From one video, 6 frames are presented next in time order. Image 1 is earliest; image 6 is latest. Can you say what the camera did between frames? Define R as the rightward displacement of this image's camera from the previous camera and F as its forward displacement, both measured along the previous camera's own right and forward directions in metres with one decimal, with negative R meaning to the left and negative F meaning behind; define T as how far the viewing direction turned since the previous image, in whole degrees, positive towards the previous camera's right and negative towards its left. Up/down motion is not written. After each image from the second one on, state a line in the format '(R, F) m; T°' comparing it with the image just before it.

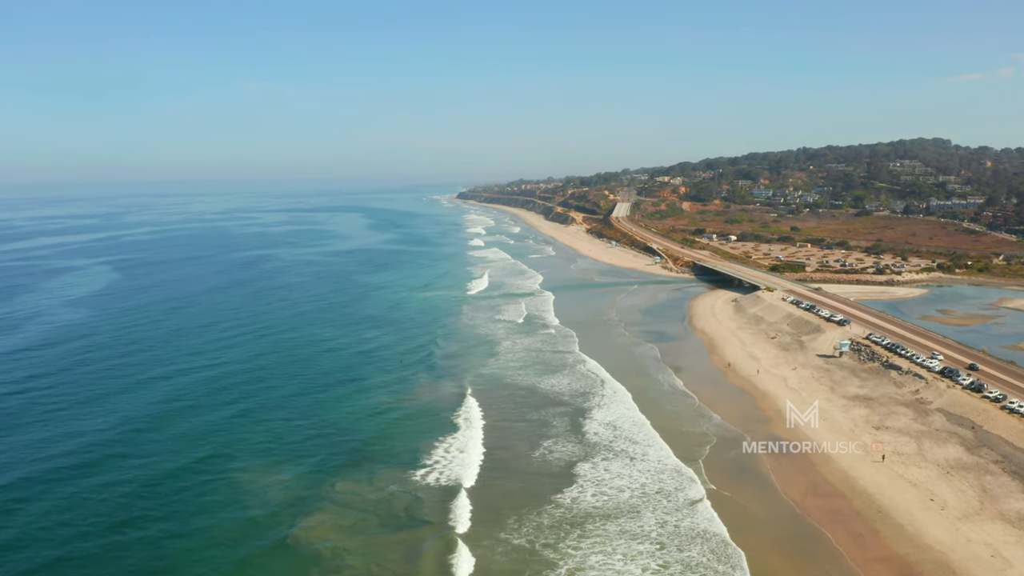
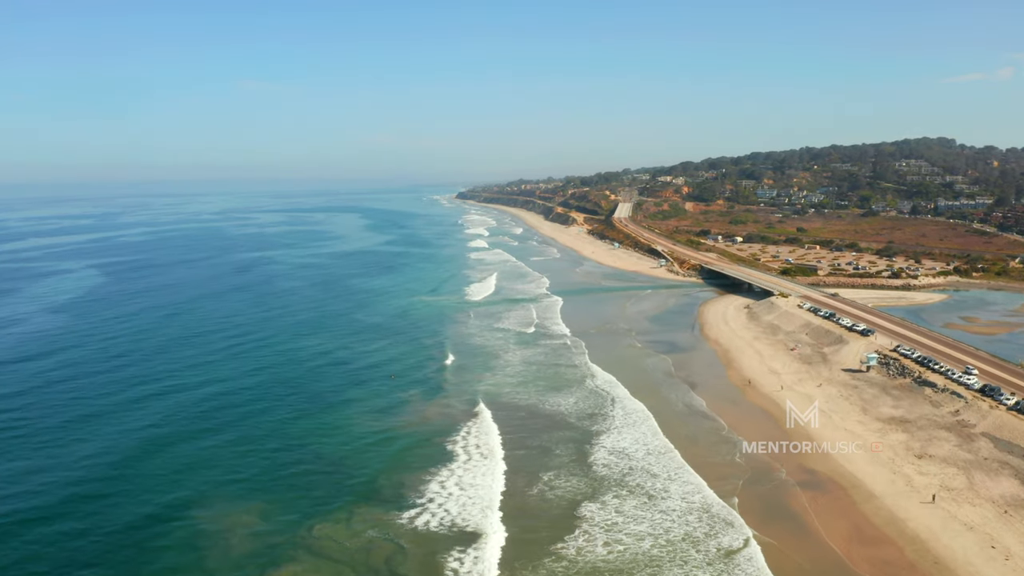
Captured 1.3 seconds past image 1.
(0.0, +2.9) m; 0°
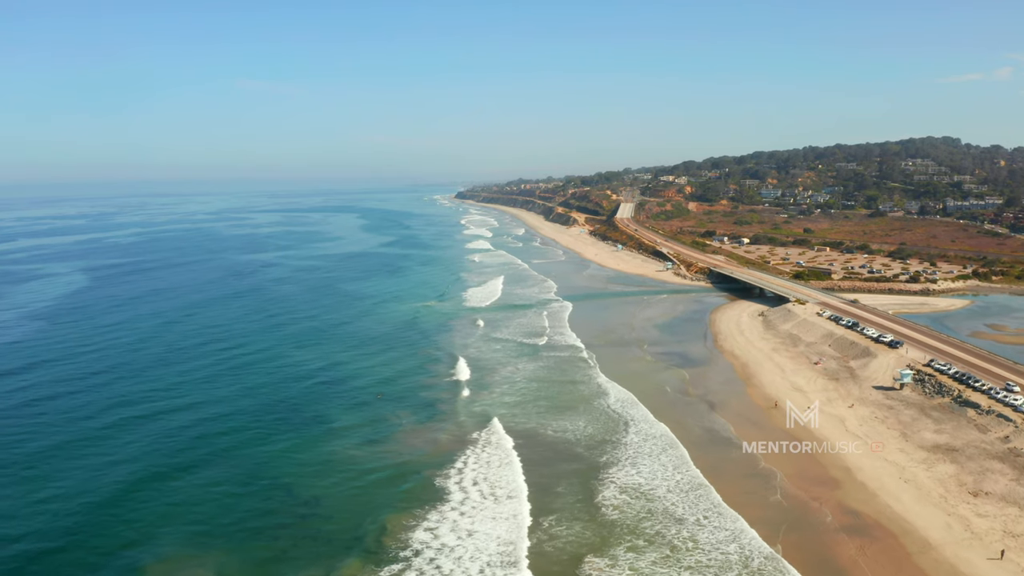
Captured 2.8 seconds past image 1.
(0.0, +2.9) m; 0°
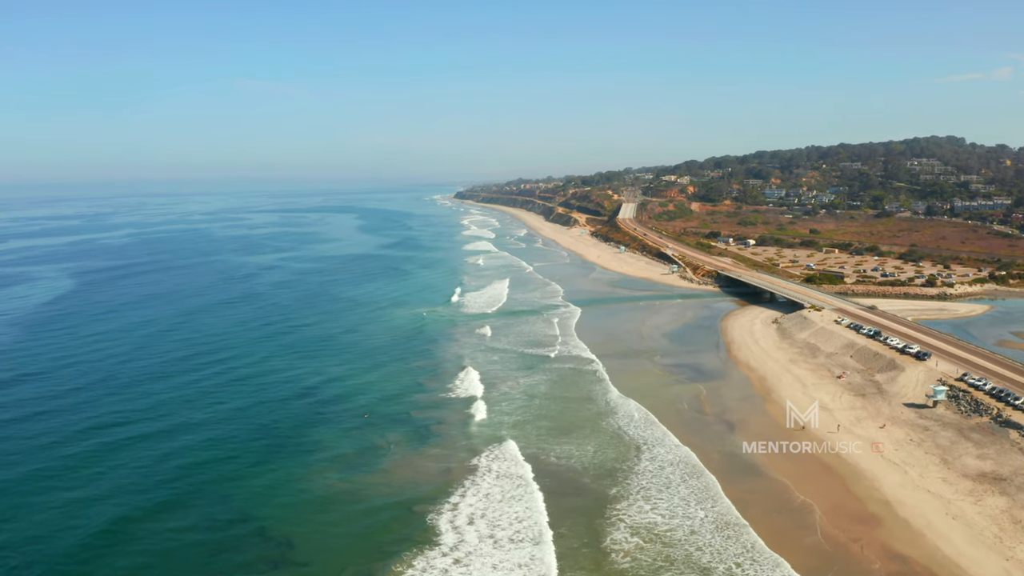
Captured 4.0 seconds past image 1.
(0.0, +2.4) m; 0°
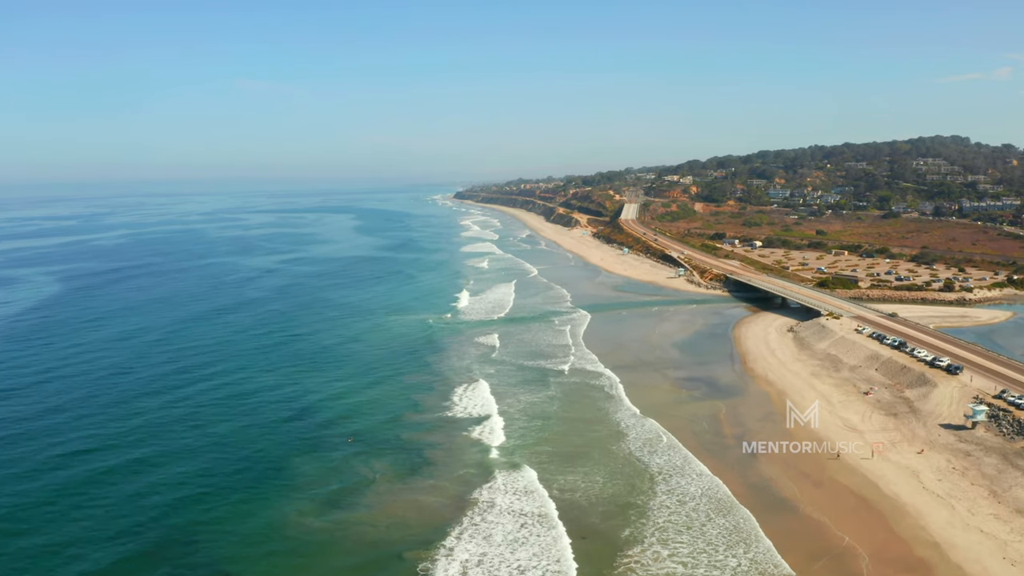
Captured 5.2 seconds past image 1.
(0.0, +2.4) m; 0°
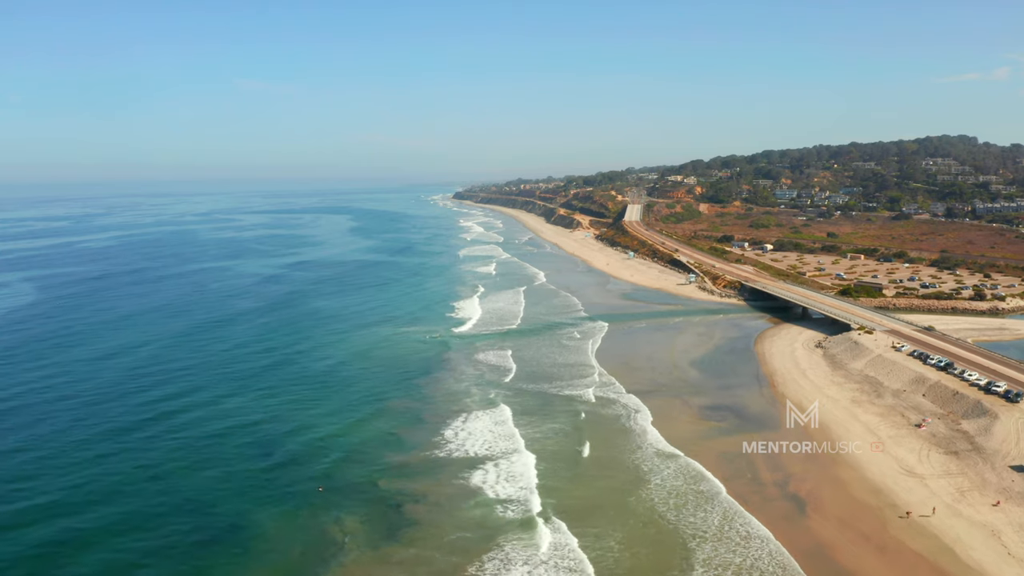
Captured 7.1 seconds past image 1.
(-0.1, +3.7) m; 0°
